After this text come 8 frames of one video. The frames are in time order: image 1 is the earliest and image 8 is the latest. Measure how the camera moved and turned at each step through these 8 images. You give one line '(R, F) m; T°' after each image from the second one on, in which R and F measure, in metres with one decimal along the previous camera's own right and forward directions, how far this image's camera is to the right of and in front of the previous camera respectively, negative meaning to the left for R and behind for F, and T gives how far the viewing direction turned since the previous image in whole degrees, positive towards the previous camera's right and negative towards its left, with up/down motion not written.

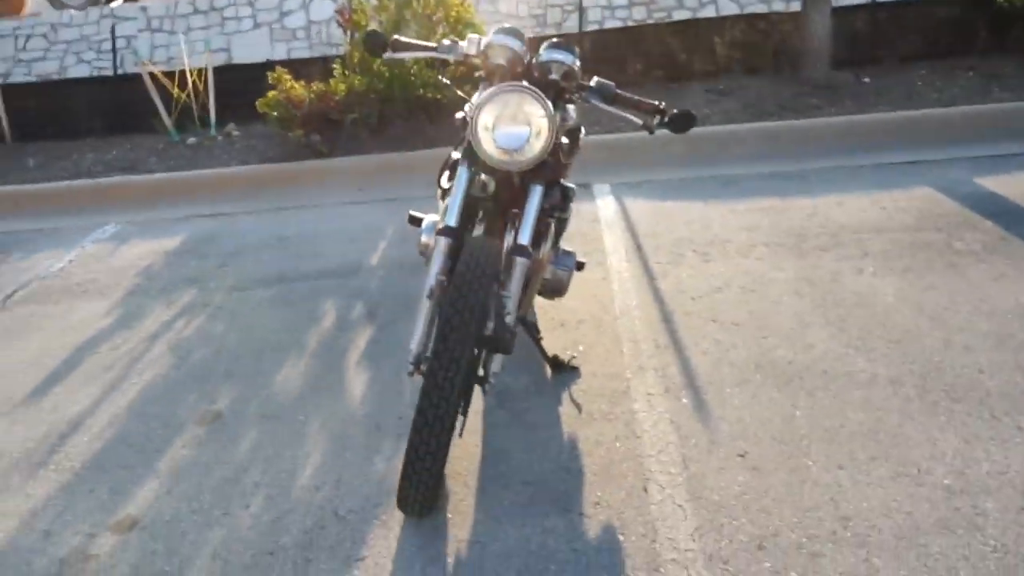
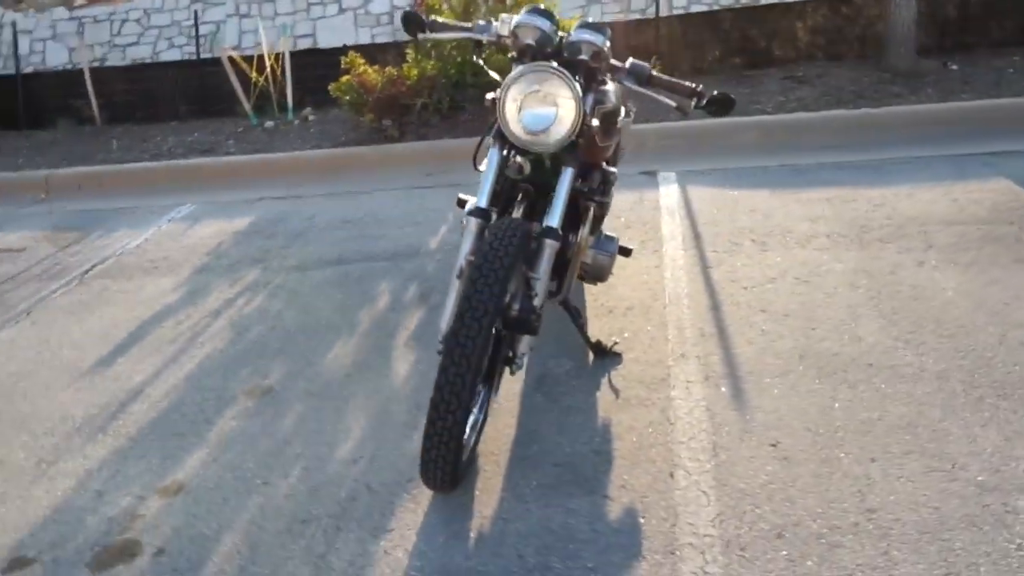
(+0.2, 0.0) m; -6°
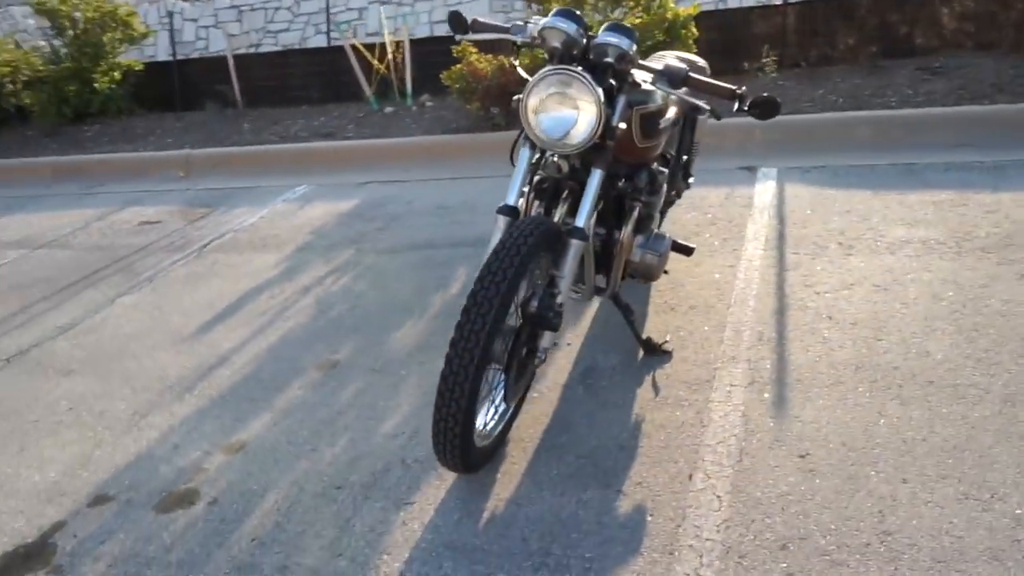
(+0.4, 0.0) m; -9°
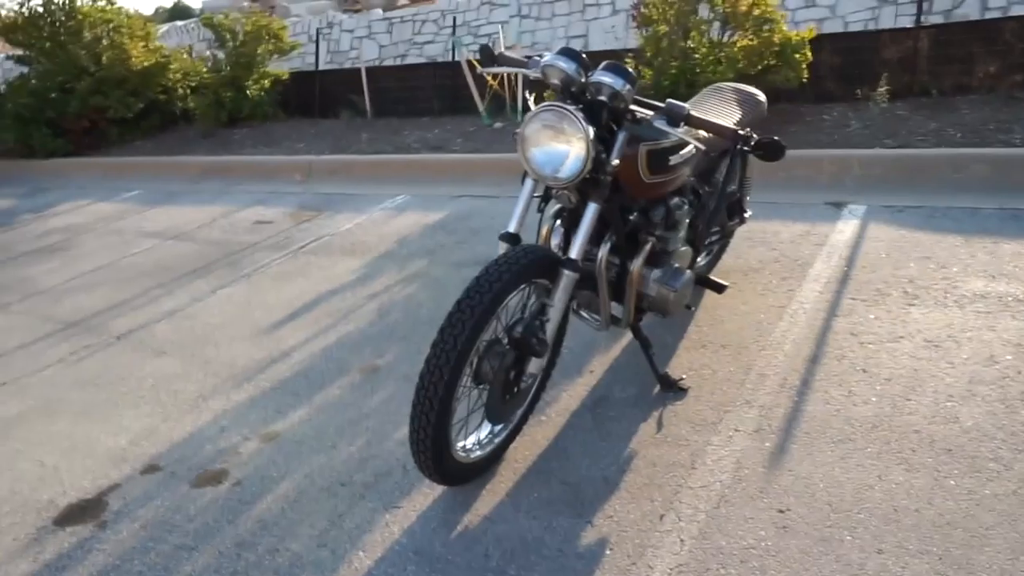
(+0.5, -0.1) m; -9°
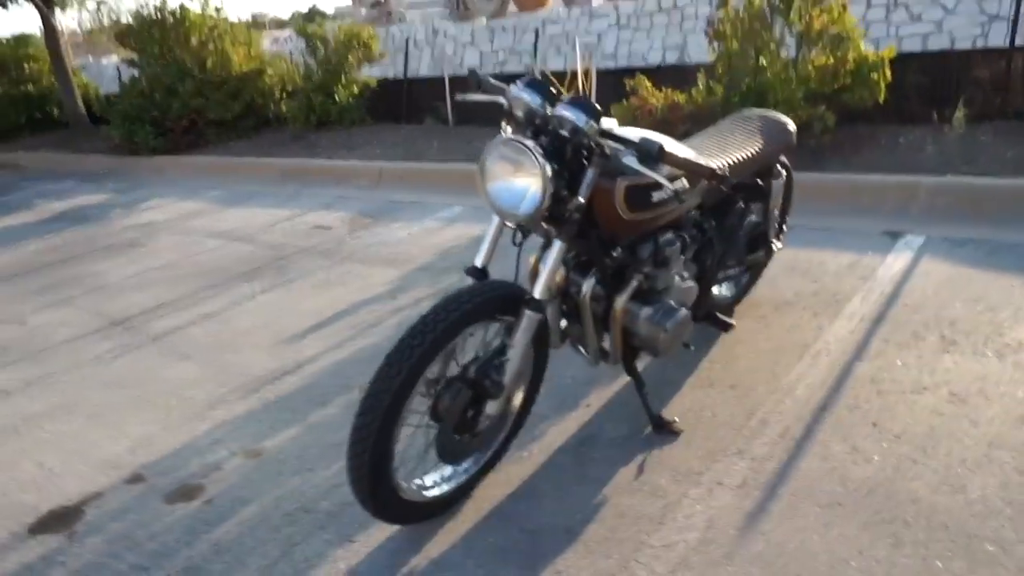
(+0.4, +0.1) m; -6°
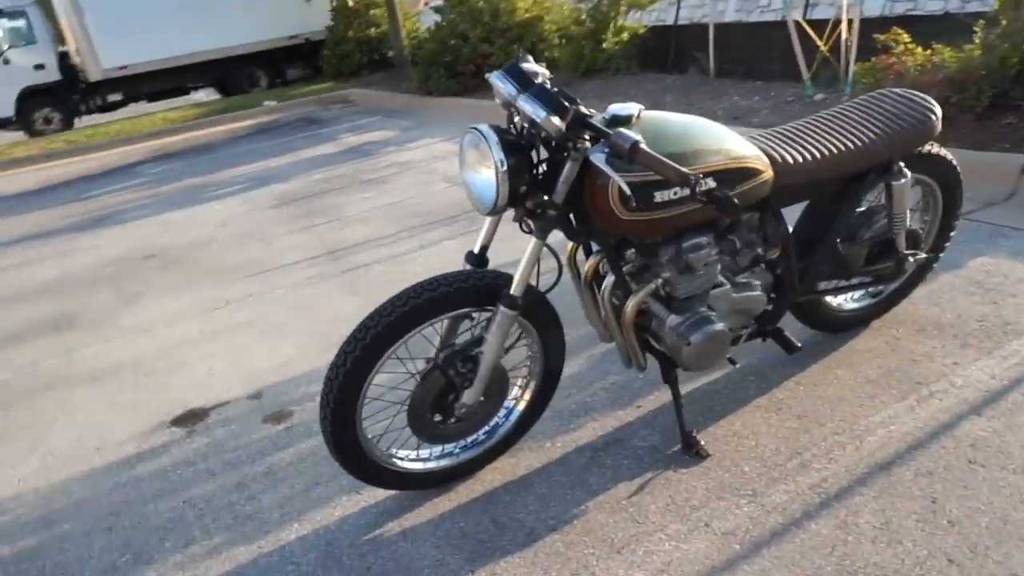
(+1.0, +0.3) m; -20°
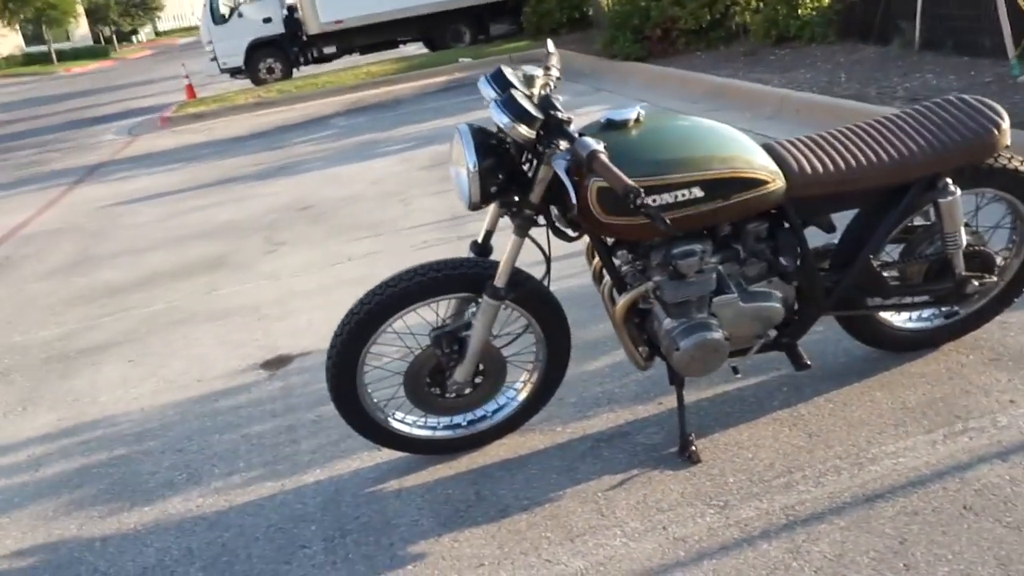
(+0.7, -0.1) m; -13°
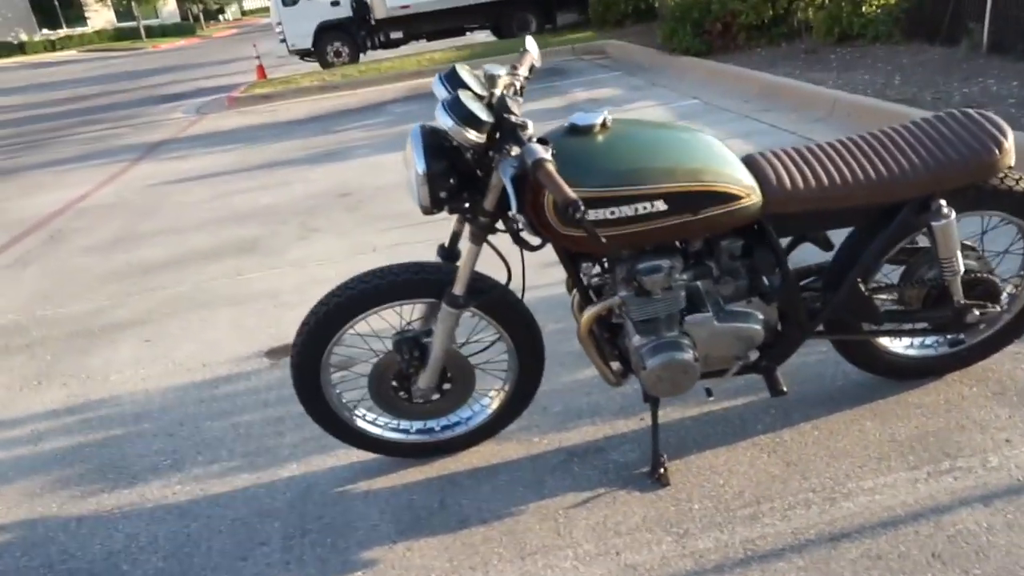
(+0.3, +0.1) m; -4°
